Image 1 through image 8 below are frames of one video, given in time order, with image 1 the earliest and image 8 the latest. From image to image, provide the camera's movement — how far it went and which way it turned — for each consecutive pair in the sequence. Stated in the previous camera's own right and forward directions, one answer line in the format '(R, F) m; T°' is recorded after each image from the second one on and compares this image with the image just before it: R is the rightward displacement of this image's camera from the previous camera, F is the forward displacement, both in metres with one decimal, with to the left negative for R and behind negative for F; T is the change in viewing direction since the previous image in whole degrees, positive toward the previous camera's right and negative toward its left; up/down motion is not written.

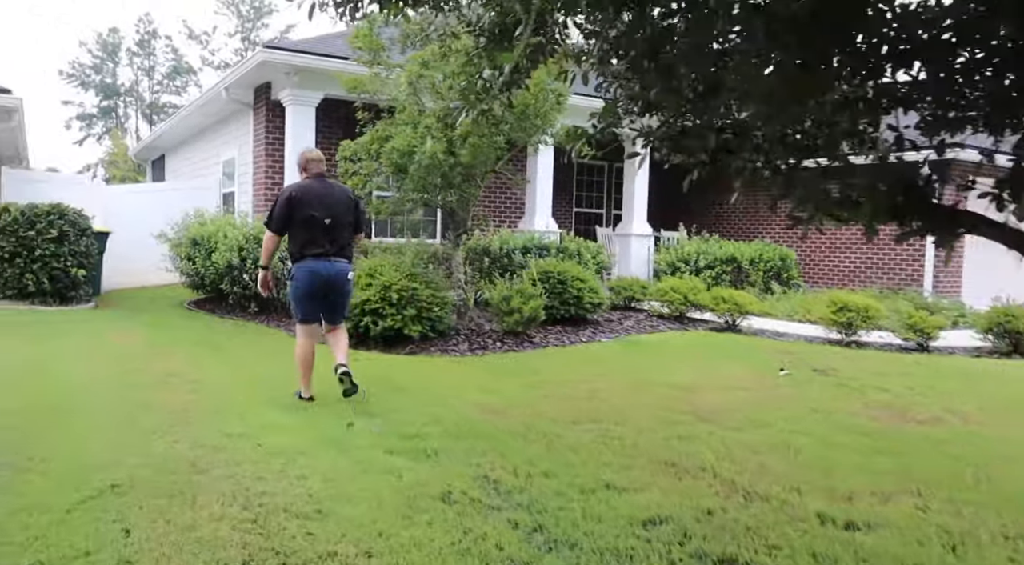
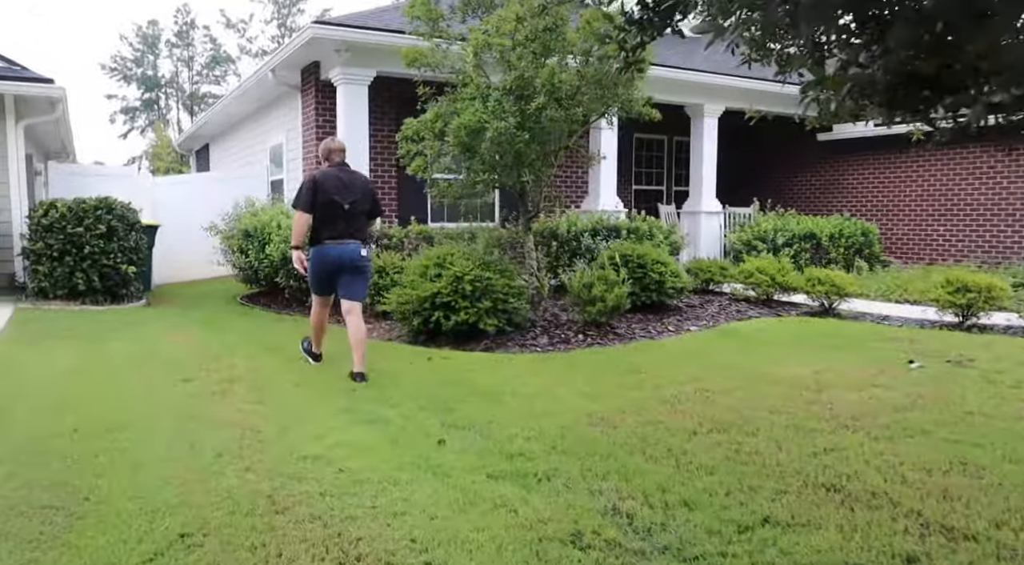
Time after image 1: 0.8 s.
(-0.4, +0.7) m; -3°
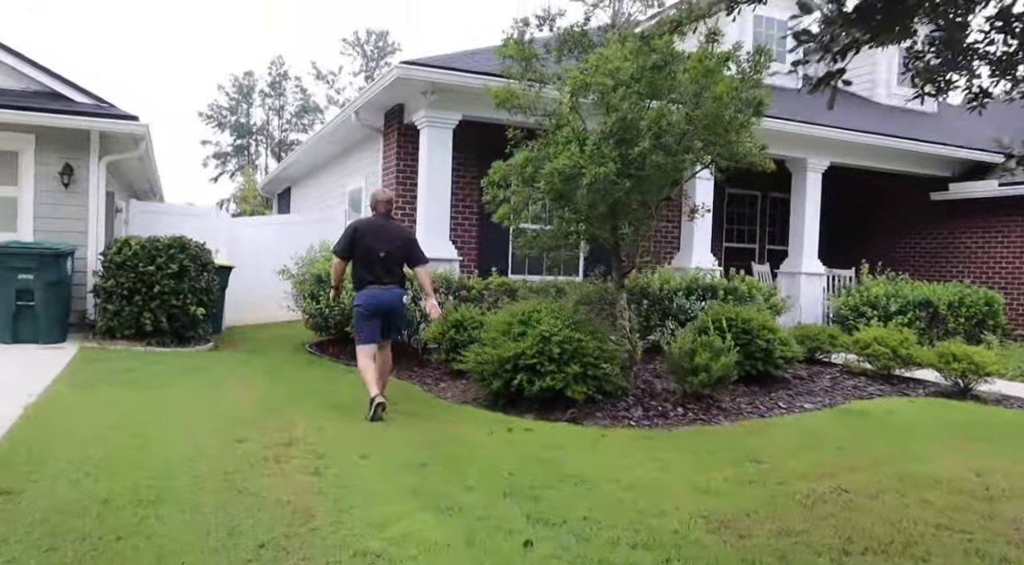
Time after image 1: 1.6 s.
(-0.2, +0.7) m; -5°
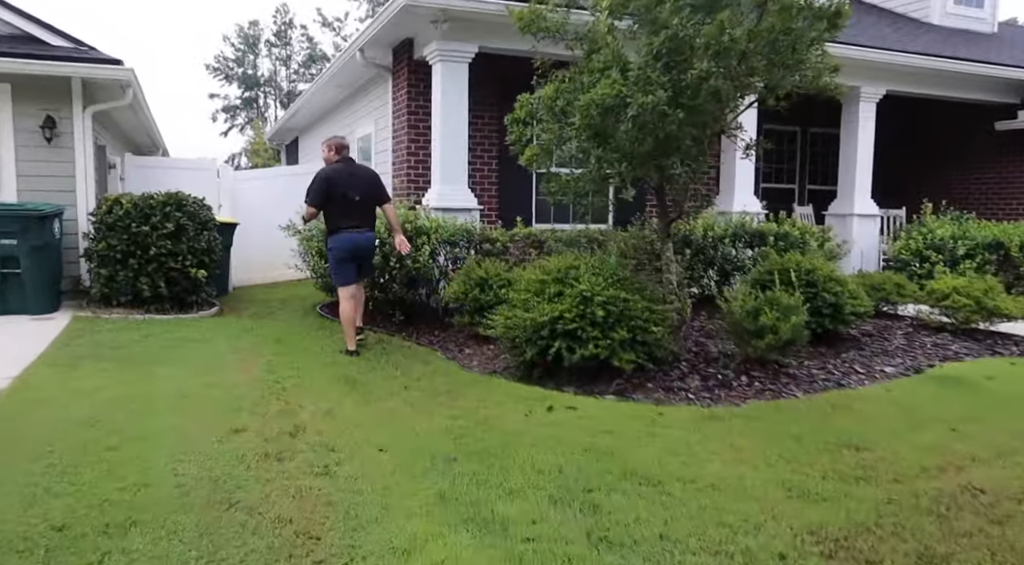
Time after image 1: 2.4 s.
(-0.1, +0.8) m; -1°
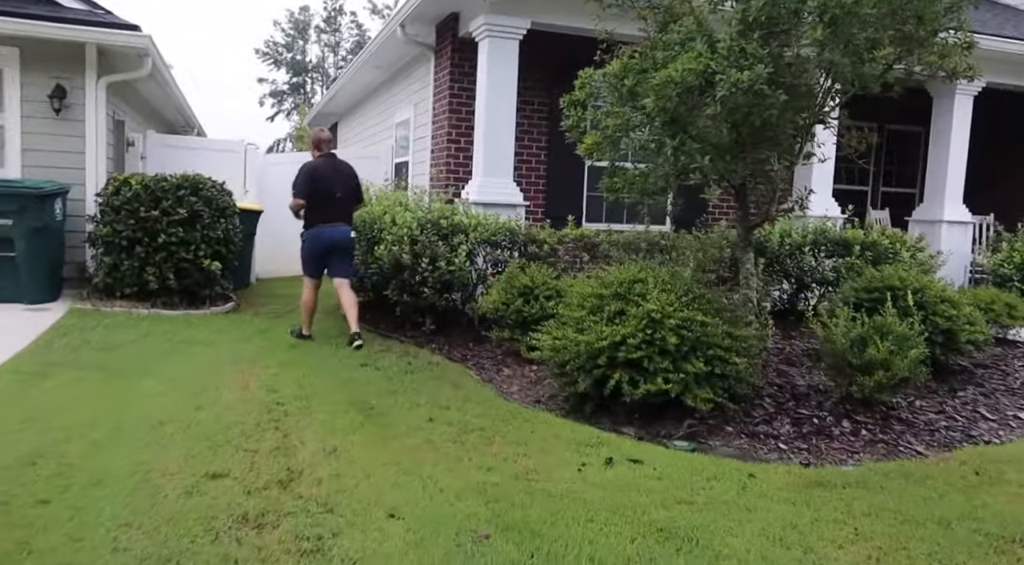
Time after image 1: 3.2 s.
(-0.1, +0.9) m; -3°
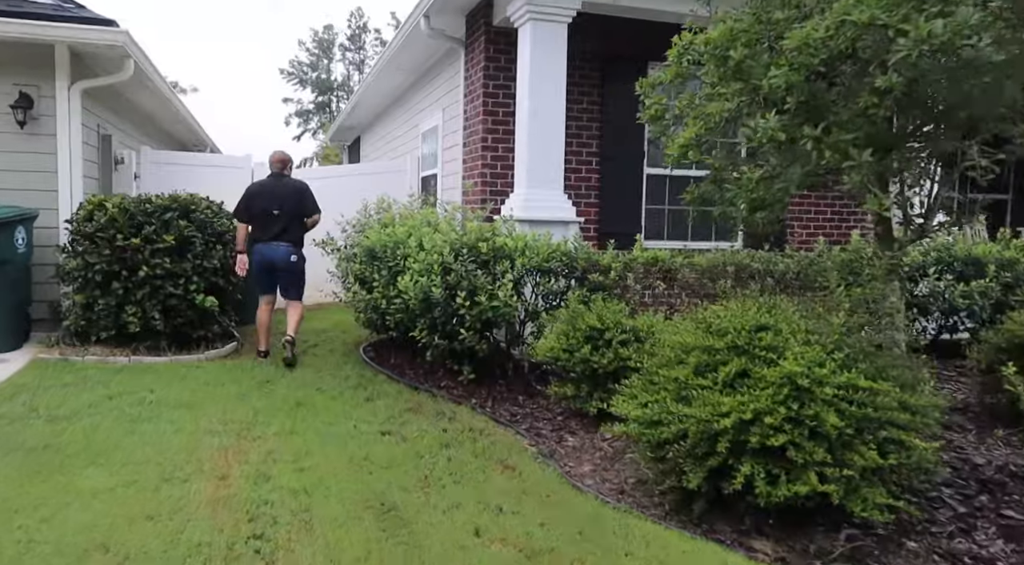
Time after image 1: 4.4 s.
(-0.2, +1.3) m; -2°
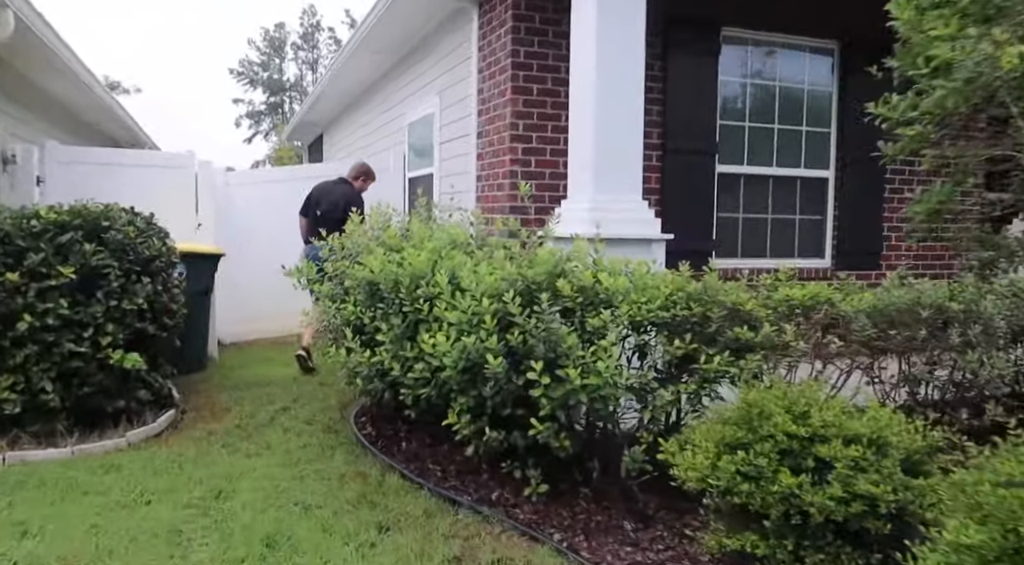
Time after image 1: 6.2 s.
(-0.6, +1.9) m; +3°
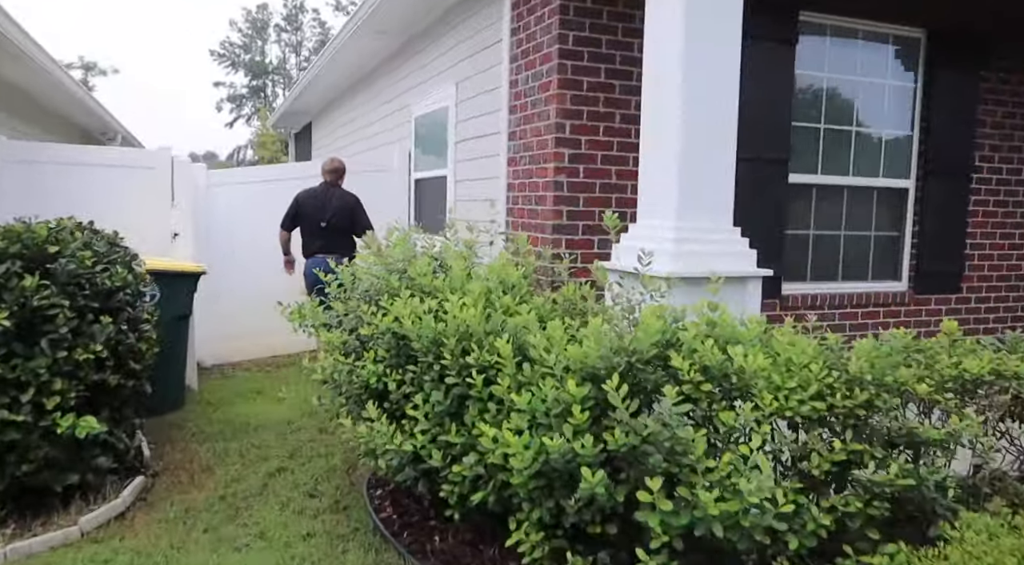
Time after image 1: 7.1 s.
(-0.4, +0.9) m; +1°
